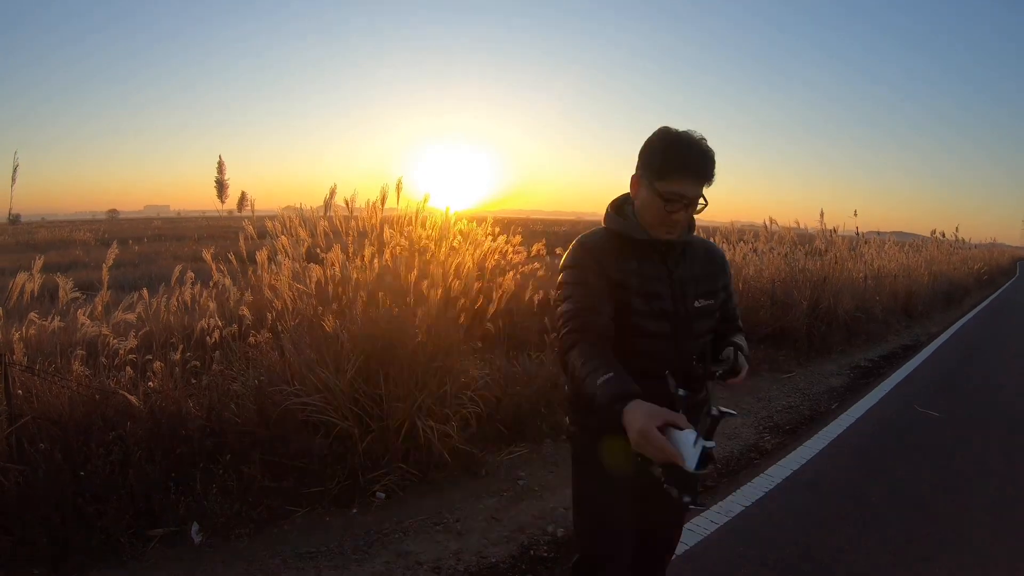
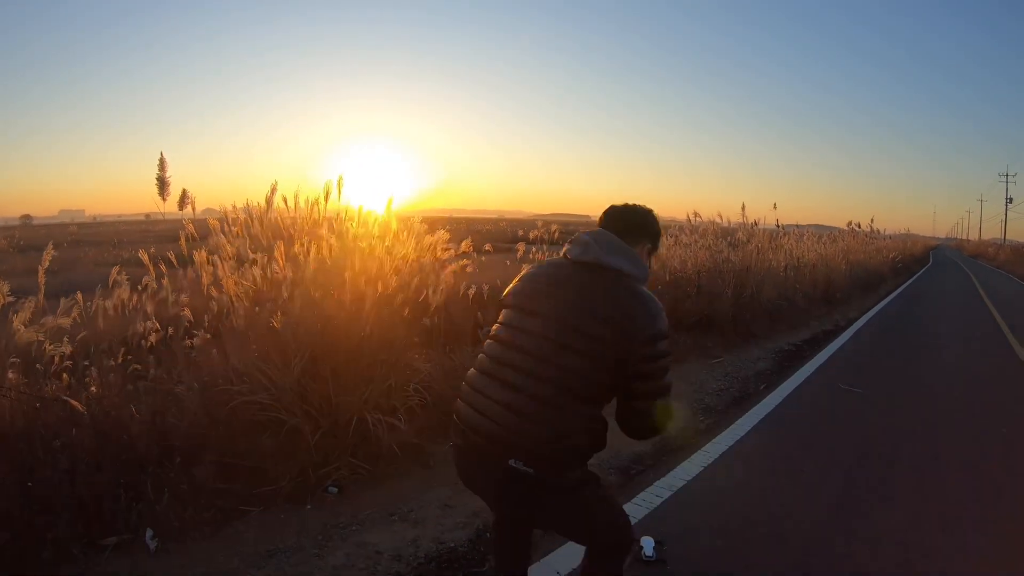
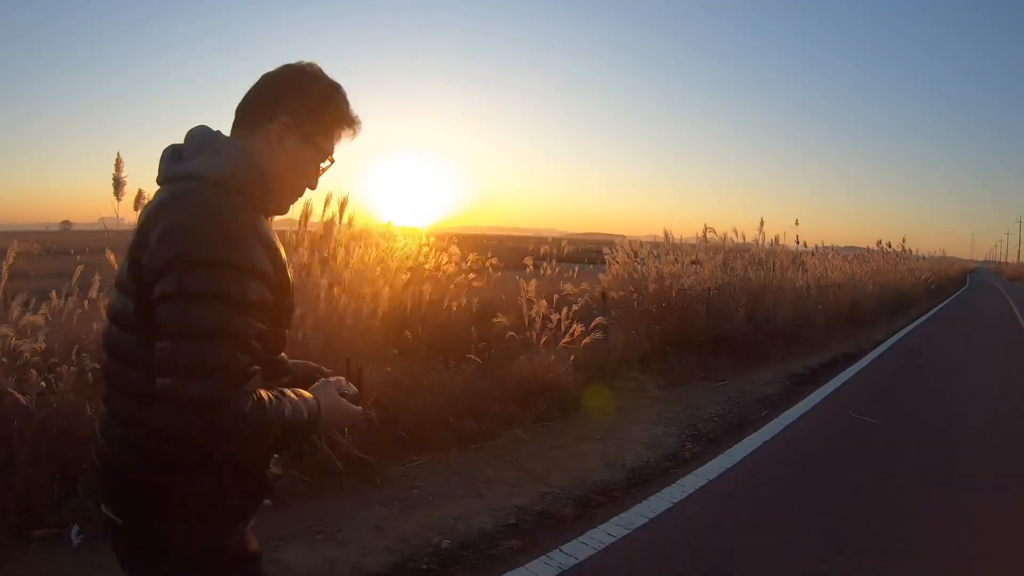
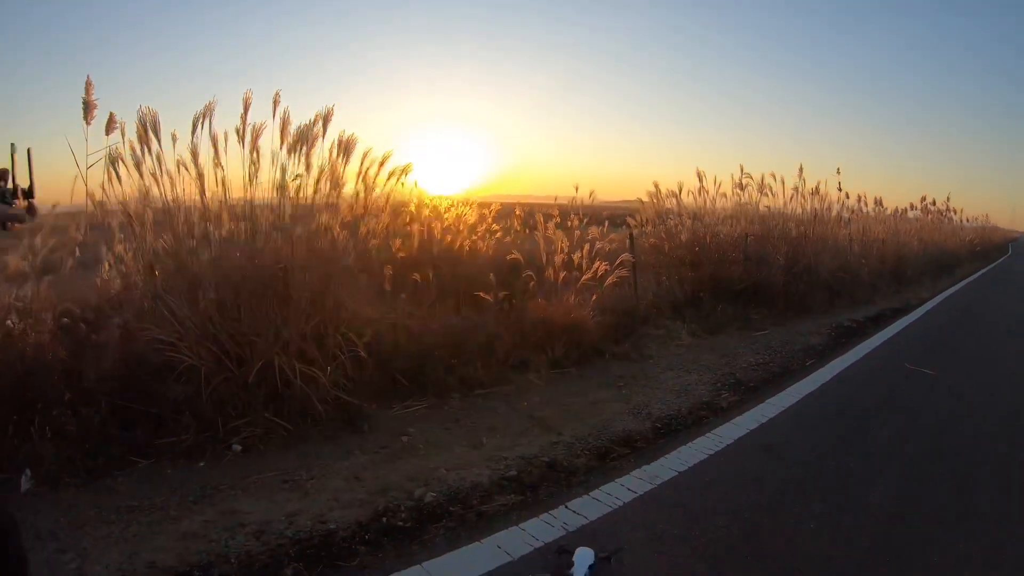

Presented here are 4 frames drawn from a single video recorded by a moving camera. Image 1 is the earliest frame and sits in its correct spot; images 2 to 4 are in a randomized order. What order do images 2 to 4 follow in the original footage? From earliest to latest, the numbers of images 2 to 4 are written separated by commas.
2, 3, 4
